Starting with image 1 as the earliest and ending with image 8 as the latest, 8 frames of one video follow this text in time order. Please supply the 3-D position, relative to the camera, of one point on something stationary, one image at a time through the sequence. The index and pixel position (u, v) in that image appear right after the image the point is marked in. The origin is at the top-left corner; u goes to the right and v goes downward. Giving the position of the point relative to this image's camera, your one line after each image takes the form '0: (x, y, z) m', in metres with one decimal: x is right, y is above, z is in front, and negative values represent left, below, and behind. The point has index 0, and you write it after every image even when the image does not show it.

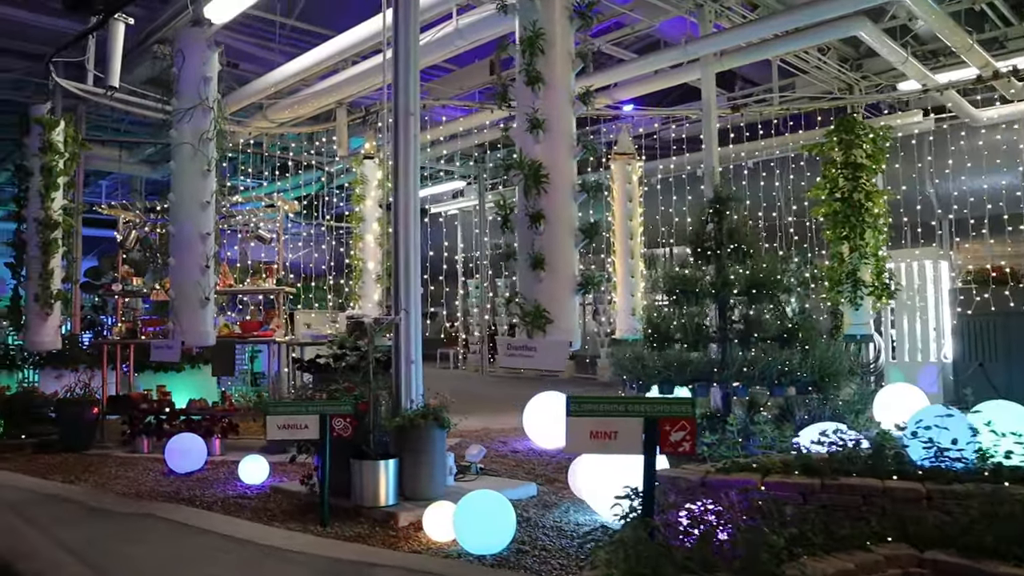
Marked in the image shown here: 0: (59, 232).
0: (-4.0, +0.5, +7.9) m
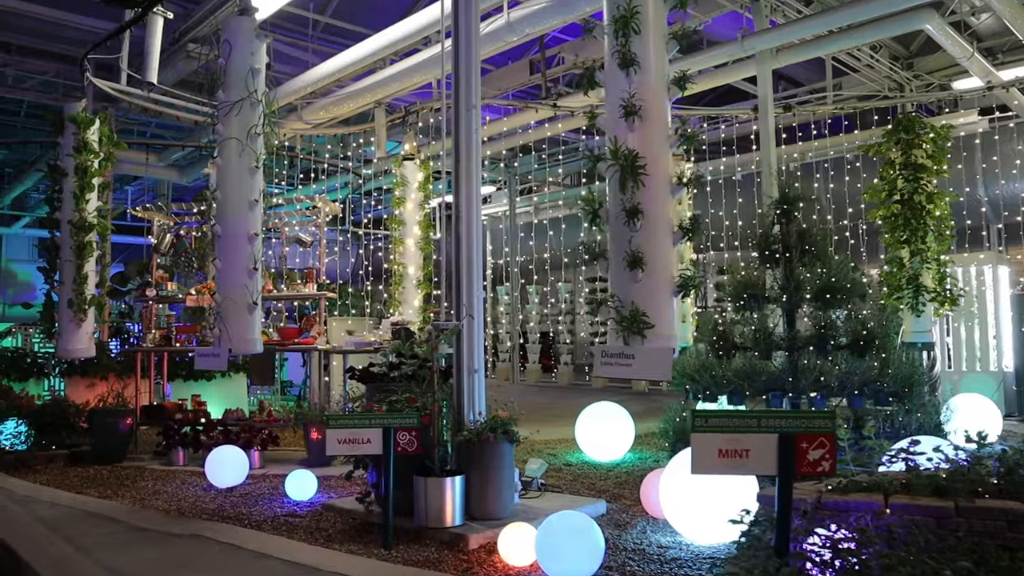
0: (-3.6, +0.5, +7.6) m
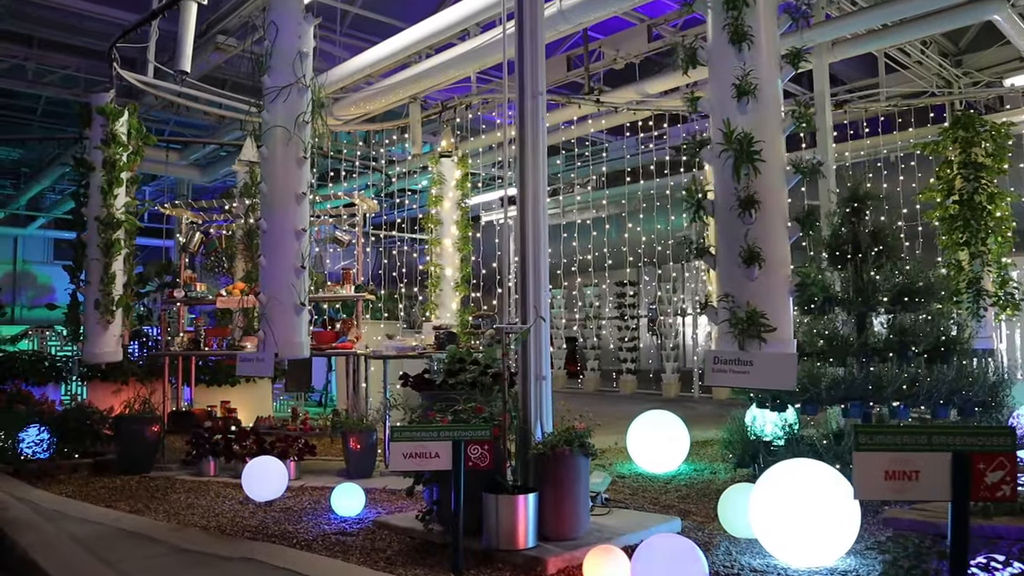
0: (-3.2, +0.5, +7.2) m
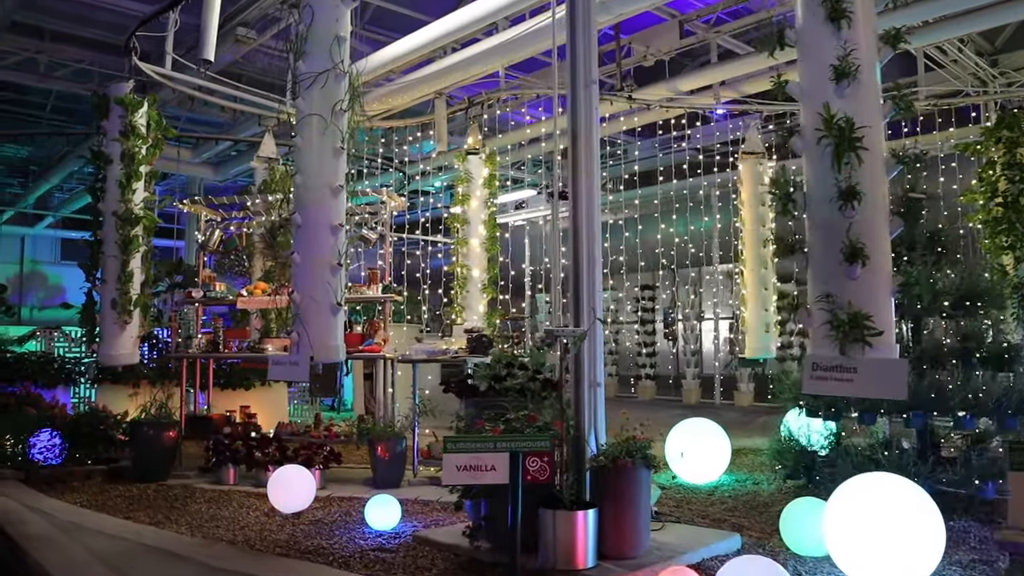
0: (-2.9, +0.5, +6.9) m
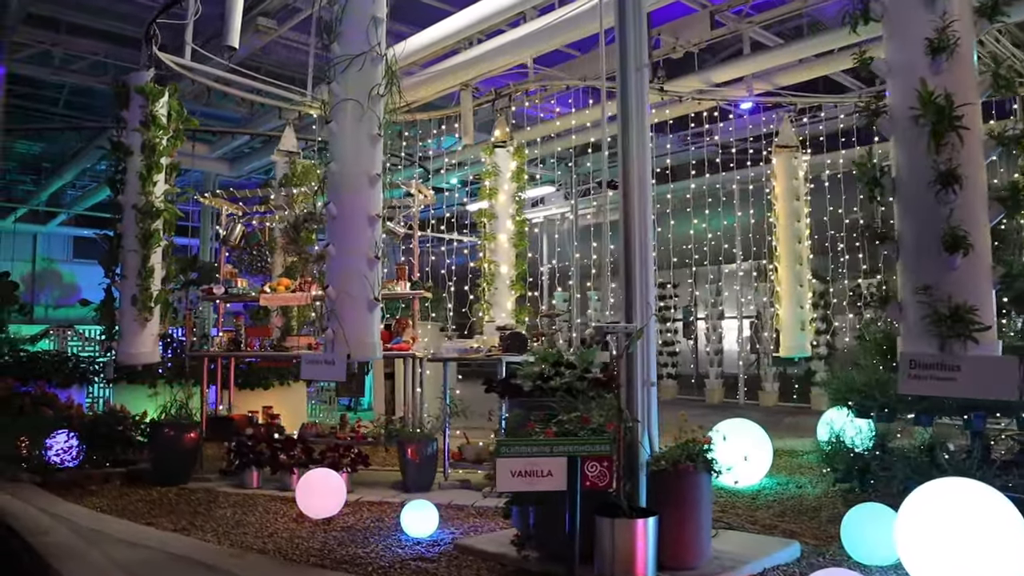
0: (-2.6, +0.5, +6.7) m
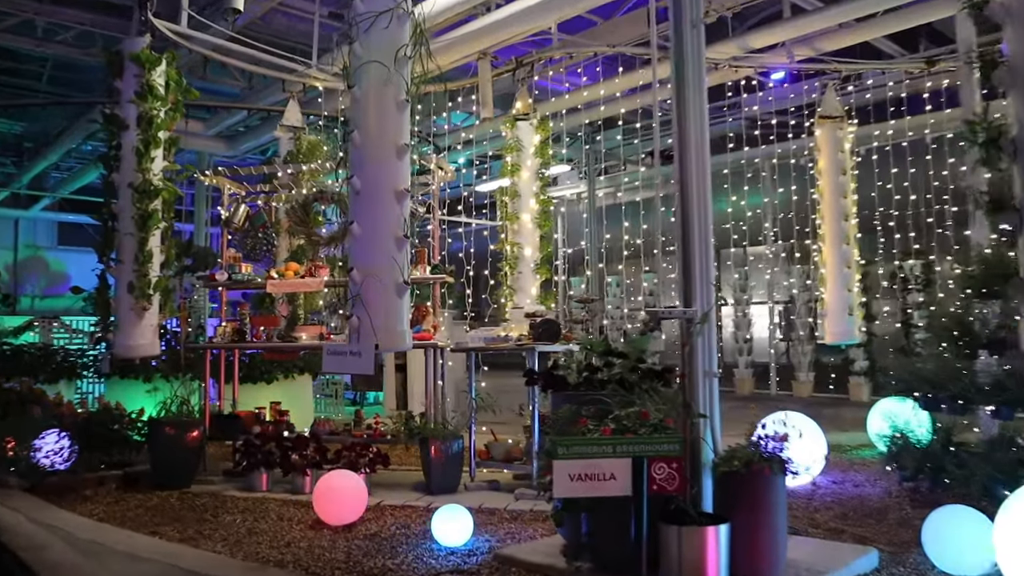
0: (-2.4, +0.6, +6.1) m
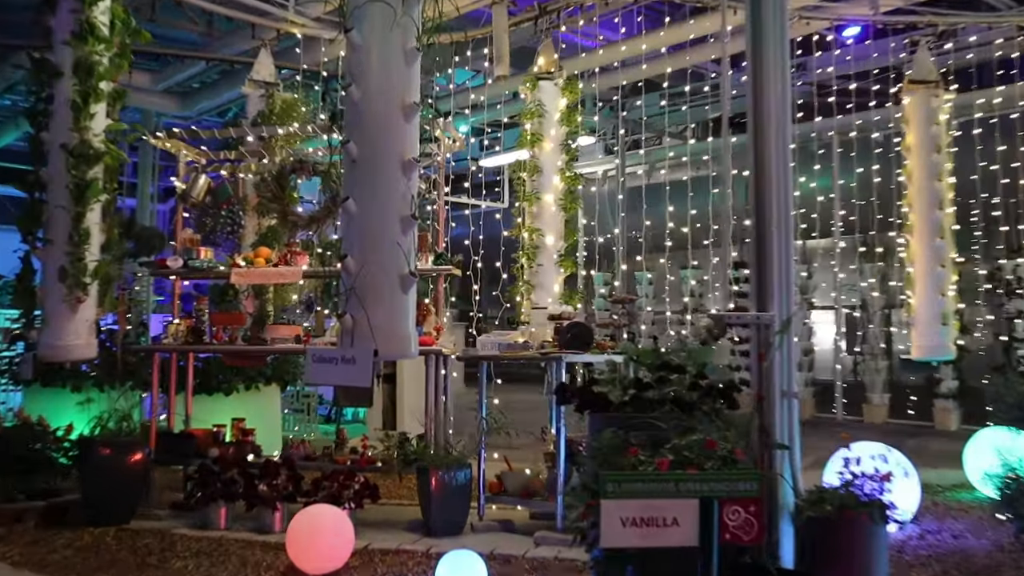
0: (-2.3, +0.6, +5.0) m
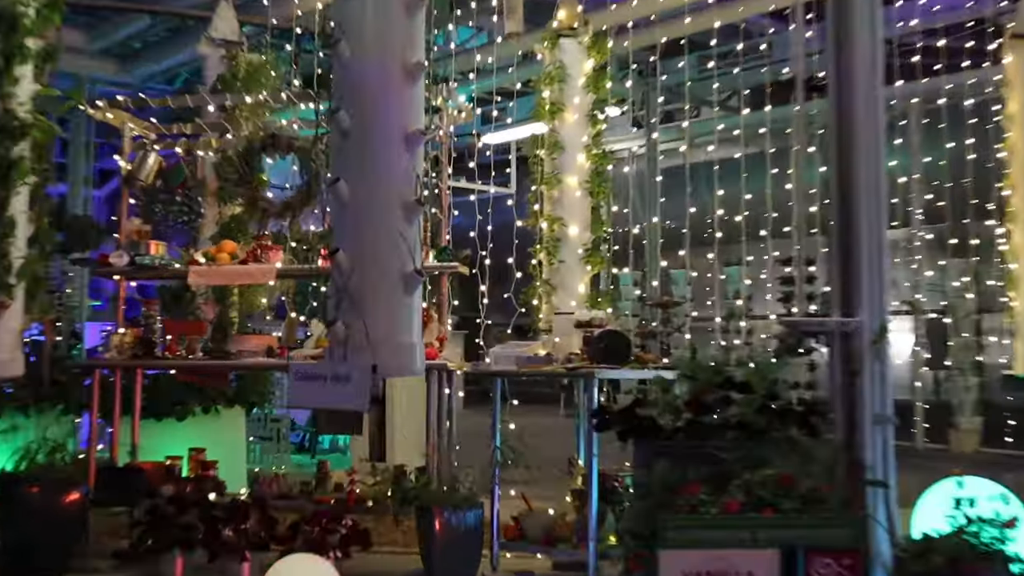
0: (-2.2, +0.6, +4.1) m
